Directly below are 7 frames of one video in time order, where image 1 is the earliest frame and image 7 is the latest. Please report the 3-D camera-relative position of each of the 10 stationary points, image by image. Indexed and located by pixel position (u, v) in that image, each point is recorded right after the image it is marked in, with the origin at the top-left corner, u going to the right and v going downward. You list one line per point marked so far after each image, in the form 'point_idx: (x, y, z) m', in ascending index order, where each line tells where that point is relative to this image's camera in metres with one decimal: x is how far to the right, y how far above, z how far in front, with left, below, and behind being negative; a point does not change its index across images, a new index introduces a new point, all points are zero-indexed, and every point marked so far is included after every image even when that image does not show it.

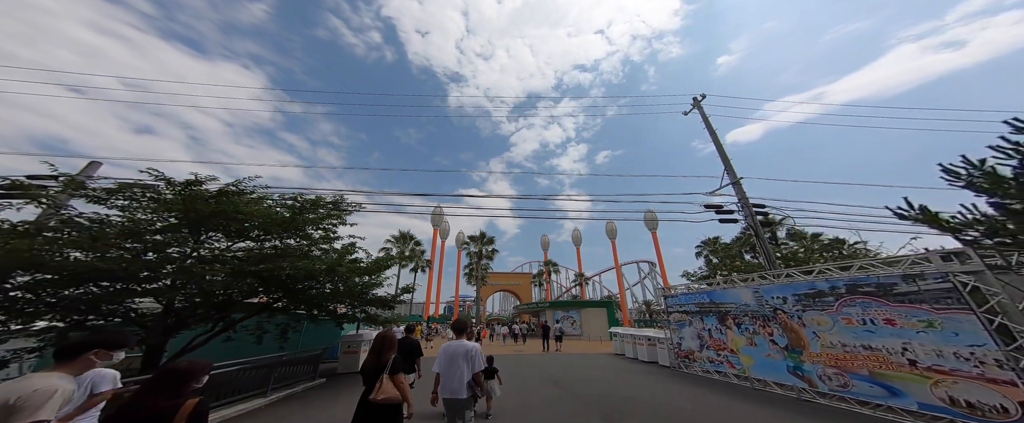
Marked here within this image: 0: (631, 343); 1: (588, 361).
0: (+6.5, -7.5, +16.0) m
1: (+3.5, -7.3, +13.3) m
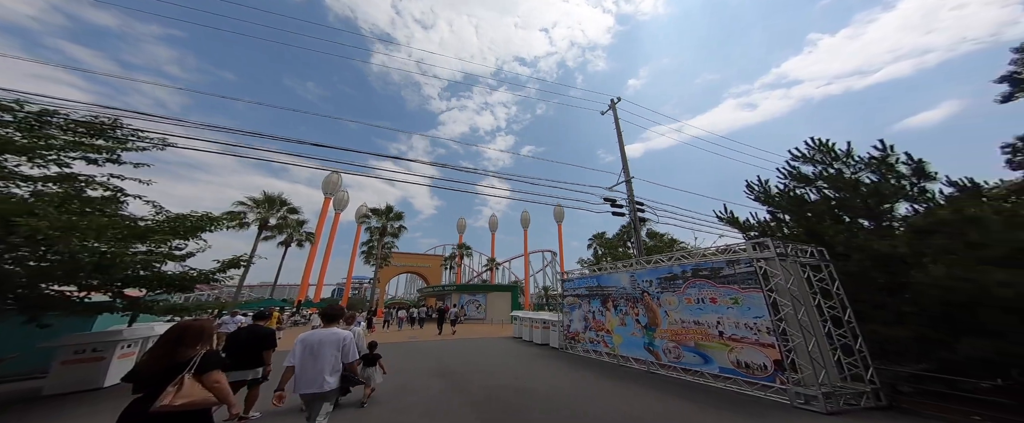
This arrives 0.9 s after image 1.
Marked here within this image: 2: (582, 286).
0: (+1.0, -6.9, +17.1) m
1: (-1.1, -6.6, +13.7) m
2: (+2.9, -3.0, +11.7) m
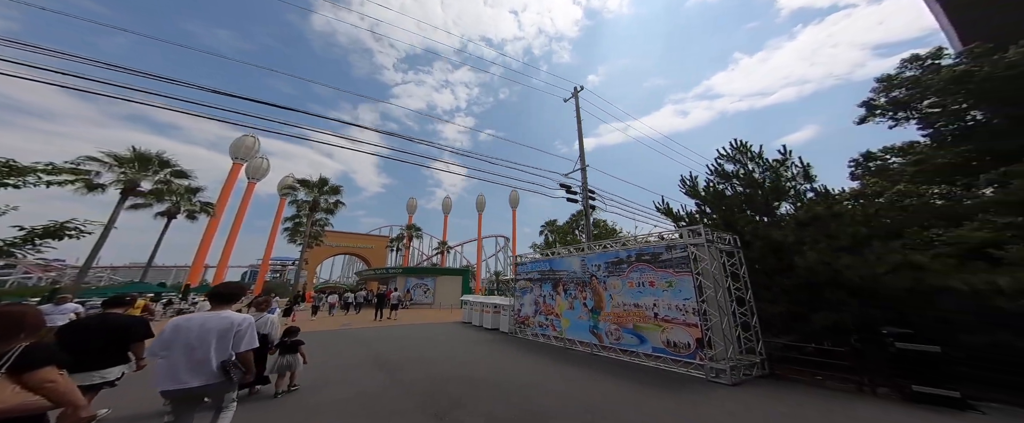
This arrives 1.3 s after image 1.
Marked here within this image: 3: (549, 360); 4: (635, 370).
0: (-2.0, -5.9, +16.9) m
1: (-3.5, -5.7, +13.2) m
2: (+1.0, -2.4, +11.7) m
3: (+1.1, -4.1, +7.9) m
4: (+2.9, -3.8, +6.8) m
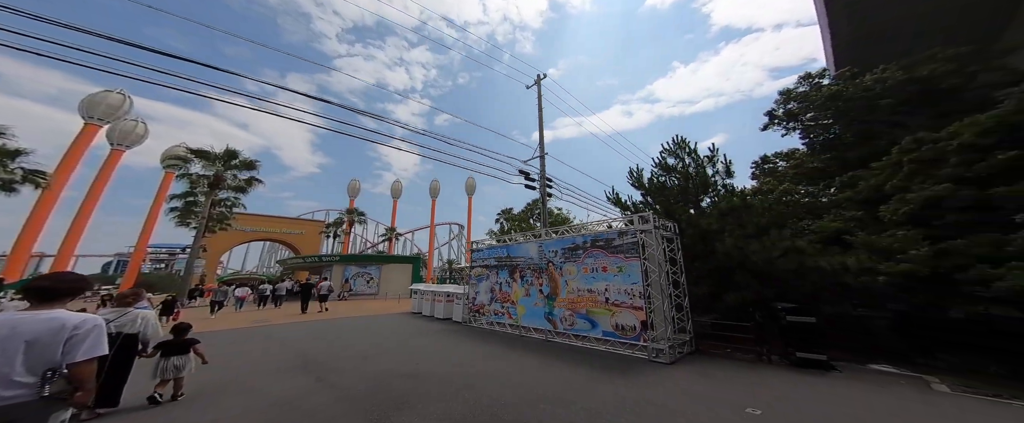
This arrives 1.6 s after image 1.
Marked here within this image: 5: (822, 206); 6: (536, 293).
0: (-4.7, -5.1, +16.1) m
1: (-5.6, -4.9, +12.2) m
2: (-0.8, -1.8, +11.4) m
3: (-0.2, -3.7, +7.7) m
4: (+1.8, -3.5, +6.8) m
5: (+10.9, +0.2, +10.3) m
6: (+0.8, -2.7, +9.4) m
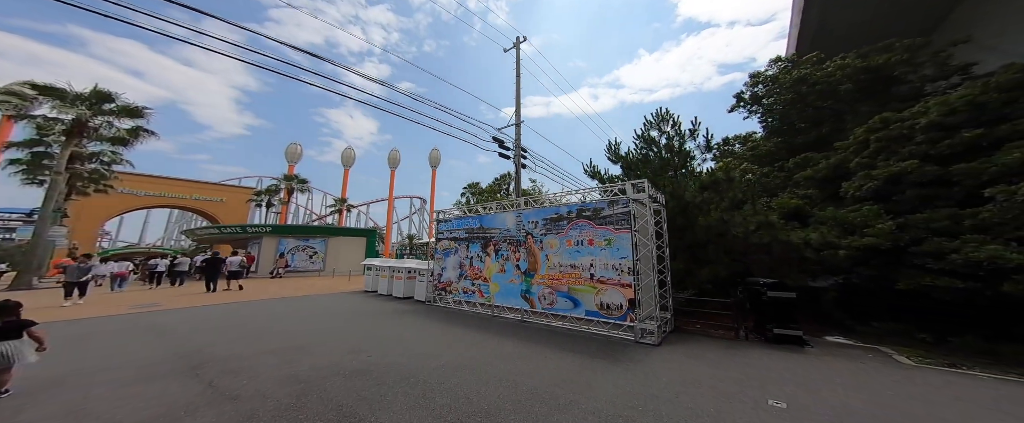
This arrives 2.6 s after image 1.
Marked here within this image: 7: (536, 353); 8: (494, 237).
0: (-6.4, -3.4, +14.7) m
1: (-6.9, -3.6, +10.7) m
2: (-1.9, -0.7, +10.2) m
3: (-0.9, -2.9, +6.8) m
4: (+1.2, -2.7, +6.2) m
5: (+10.0, +0.9, +10.5) m
6: (0.0, -1.8, +8.6) m
7: (+0.5, -2.6, +5.3) m
8: (-0.6, -0.9, +9.1) m
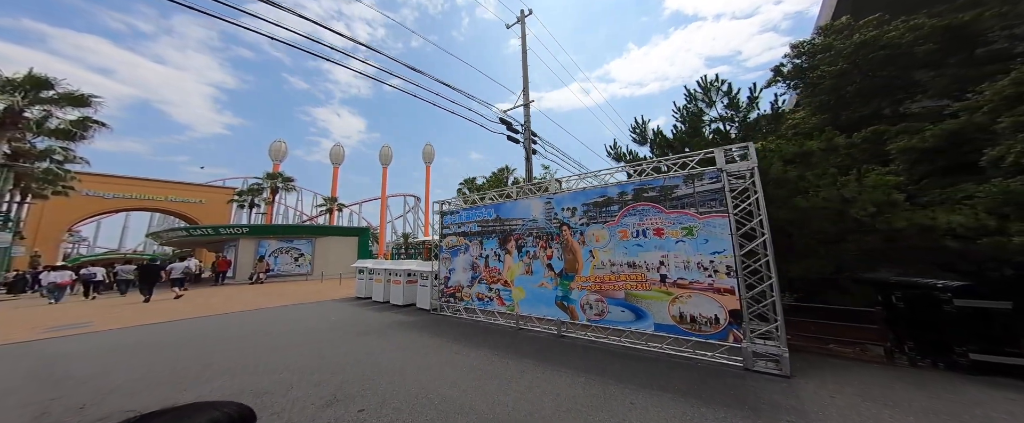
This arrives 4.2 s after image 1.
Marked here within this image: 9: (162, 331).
0: (-5.8, -3.2, +12.8) m
1: (-6.1, -3.4, +8.8) m
2: (-1.2, -0.4, +8.4) m
3: (-0.1, -2.6, +5.0) m
4: (+2.0, -2.4, +4.5) m
5: (+10.6, +1.5, +9.0) m
6: (+0.7, -1.4, +6.8) m
7: (+1.3, -2.3, +3.6) m
8: (+0.1, -0.6, +7.4) m
9: (-11.1, -3.8, +9.1) m
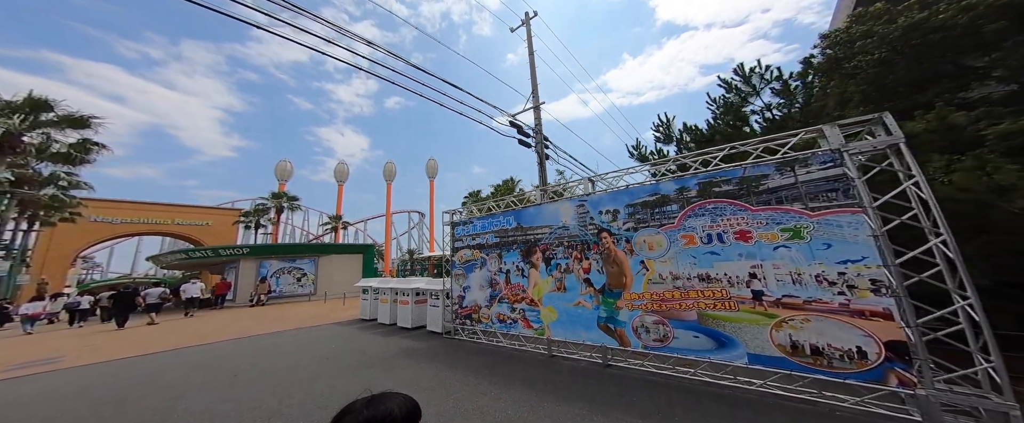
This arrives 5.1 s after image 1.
0: (-5.0, -3.7, +11.7) m
1: (-5.4, -3.8, +7.7) m
2: (-0.6, -0.6, +7.4) m
3: (+0.6, -2.6, +3.9) m
4: (+2.6, -2.4, +3.4) m
5: (+11.1, +1.7, +7.9) m
6: (+1.3, -1.5, +5.7) m
7: (+1.9, -2.2, +2.4) m
8: (+0.7, -0.7, +6.3) m
9: (-10.4, -4.3, +8.0) m
